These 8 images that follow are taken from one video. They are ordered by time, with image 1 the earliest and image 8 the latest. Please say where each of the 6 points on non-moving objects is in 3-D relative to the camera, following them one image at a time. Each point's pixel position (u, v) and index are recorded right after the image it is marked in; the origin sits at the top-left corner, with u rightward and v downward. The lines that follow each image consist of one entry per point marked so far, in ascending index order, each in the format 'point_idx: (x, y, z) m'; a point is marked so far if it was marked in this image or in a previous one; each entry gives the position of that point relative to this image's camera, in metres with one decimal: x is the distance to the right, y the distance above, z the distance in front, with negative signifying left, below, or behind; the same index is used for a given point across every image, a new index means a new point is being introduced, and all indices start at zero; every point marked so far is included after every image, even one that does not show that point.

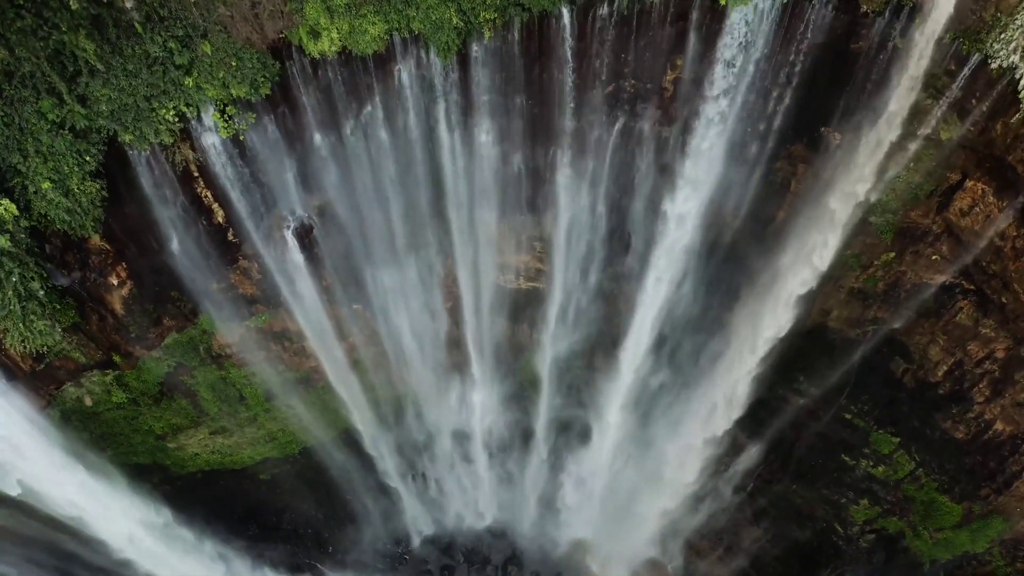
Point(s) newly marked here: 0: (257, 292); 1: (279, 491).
0: (-4.3, 0.0, +11.0) m
1: (-5.1, -4.4, +14.3) m
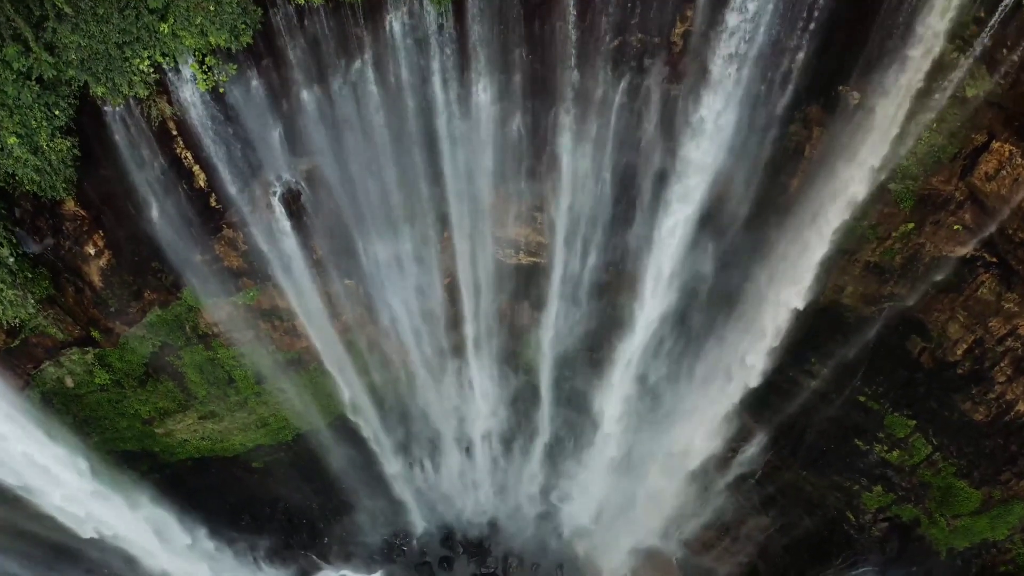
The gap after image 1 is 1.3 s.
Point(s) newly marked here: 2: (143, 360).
0: (-4.3, +0.4, +10.5) m
1: (-5.1, -4.0, +13.8) m
2: (-6.2, -1.2, +11.1) m
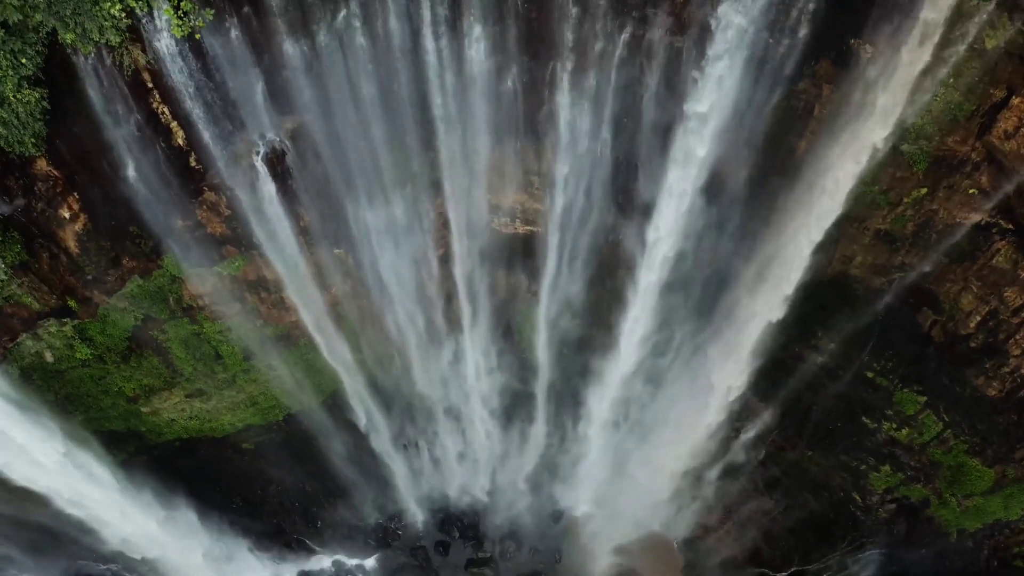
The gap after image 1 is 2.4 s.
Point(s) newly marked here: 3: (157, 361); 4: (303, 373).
0: (-4.4, +0.9, +10.1) m
1: (-5.1, -3.5, +13.4) m
2: (-6.2, -0.7, +10.7) m
3: (-6.1, -1.2, +11.2) m
4: (-3.9, -1.6, +12.4) m
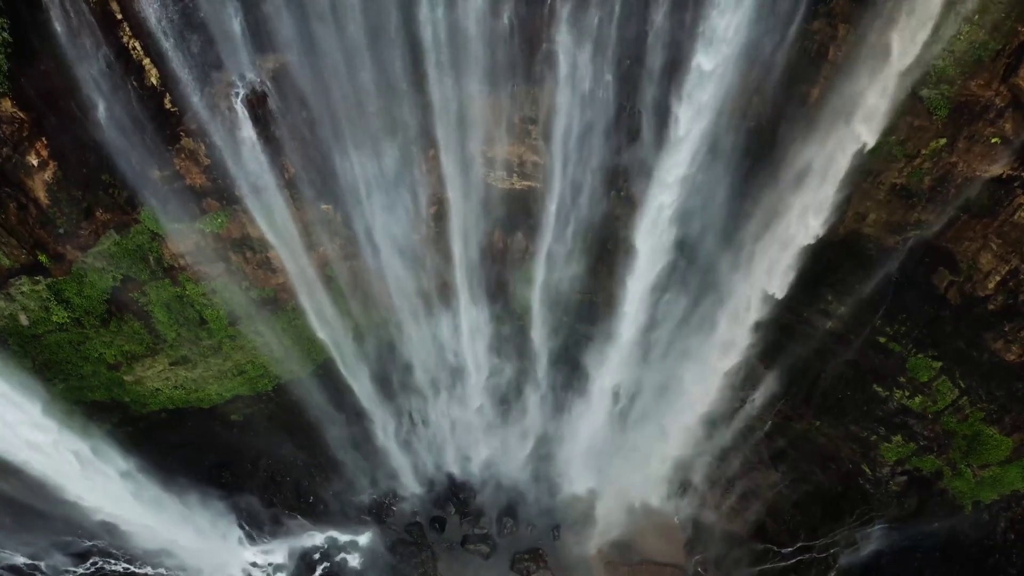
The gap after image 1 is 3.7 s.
0: (-4.4, +1.5, +9.6) m
1: (-5.2, -2.9, +13.0) m
2: (-6.3, -0.1, +10.2) m
3: (-6.1, -0.6, +10.7) m
4: (-4.0, -0.9, +11.9) m
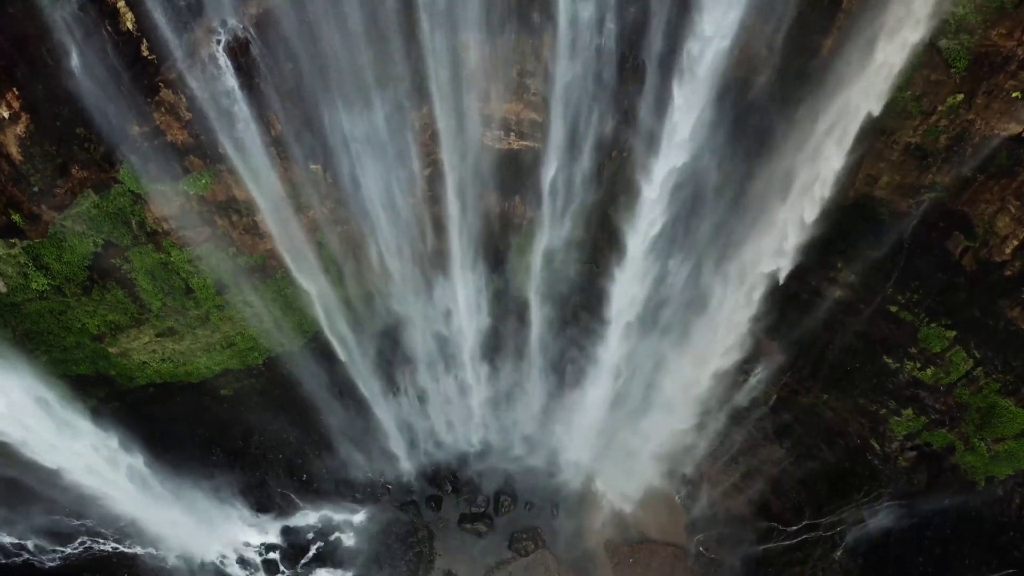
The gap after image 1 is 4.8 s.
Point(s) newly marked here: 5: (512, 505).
0: (-4.5, +2.0, +9.2) m
1: (-5.2, -2.3, +12.6) m
2: (-6.3, +0.4, +9.8) m
3: (-6.1, -0.1, +10.3) m
4: (-4.0, -0.4, +11.5) m
5: (0.0, -4.4, +13.2) m
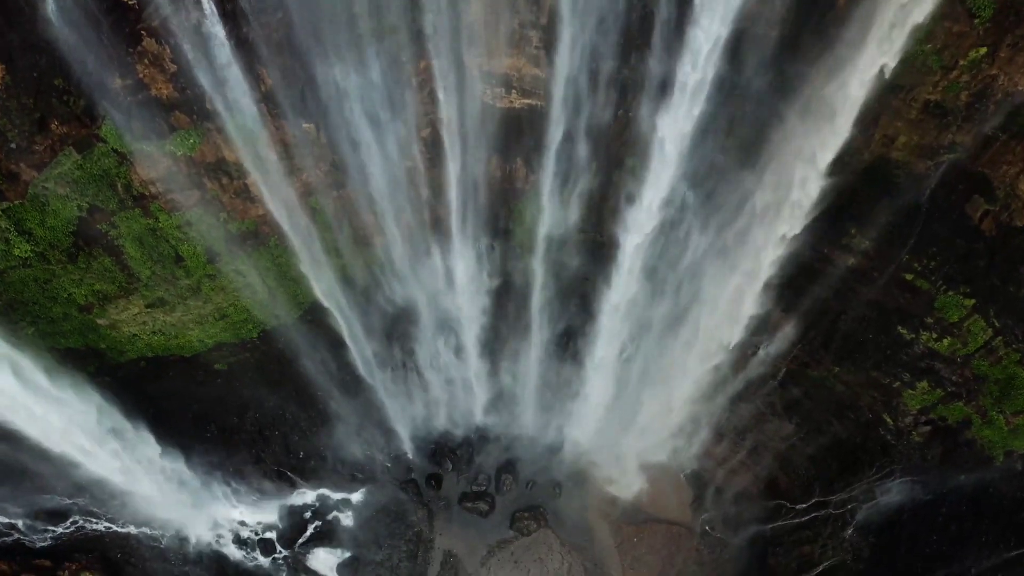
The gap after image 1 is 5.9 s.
0: (-4.5, +2.5, +8.8) m
1: (-5.2, -1.8, +12.3) m
2: (-6.3, +0.9, +9.4) m
3: (-6.1, +0.4, +10.0) m
4: (-4.0, +0.1, +11.1) m
5: (0.0, -3.8, +12.9) m
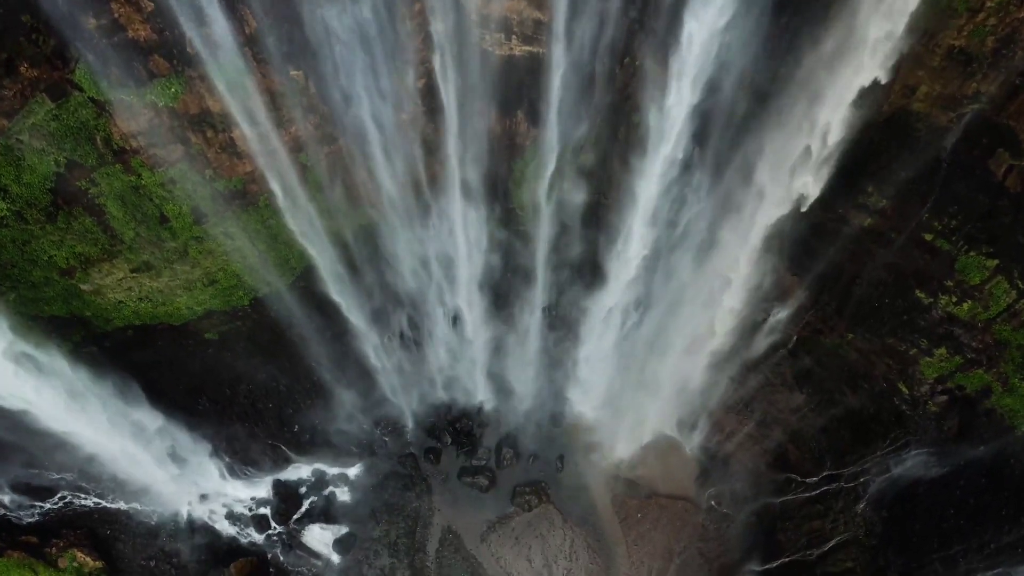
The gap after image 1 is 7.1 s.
0: (-4.5, +3.1, +8.3) m
1: (-5.1, -1.2, +11.9) m
2: (-6.3, +1.4, +8.9) m
3: (-6.1, +1.0, +9.5) m
4: (-4.0, +0.7, +10.7) m
5: (+0.1, -3.2, +12.5) m
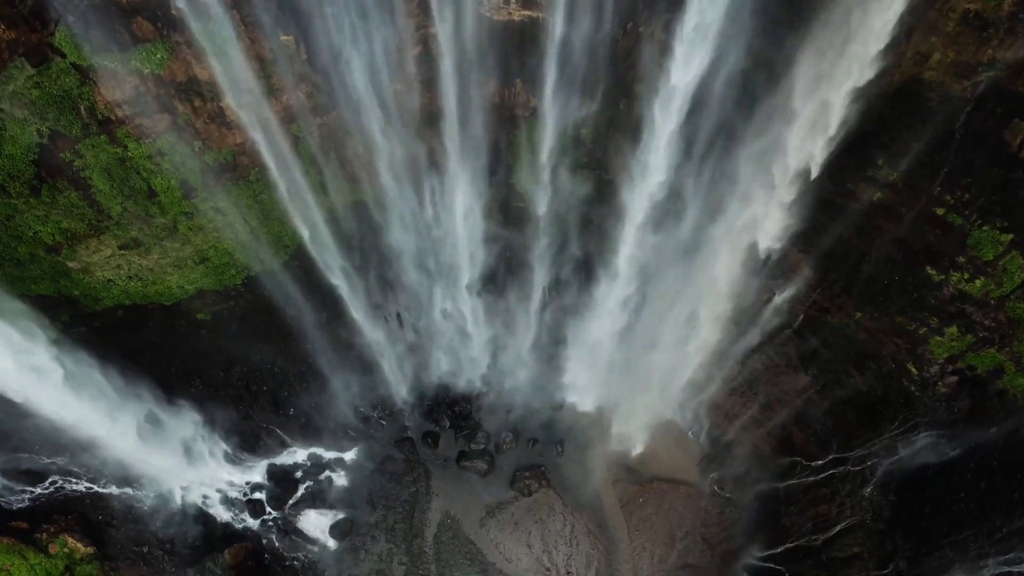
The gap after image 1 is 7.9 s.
0: (-4.5, +3.4, +8.0) m
1: (-5.1, -0.8, +11.6) m
2: (-6.3, +1.8, +8.6) m
3: (-6.1, +1.3, +9.2) m
4: (-4.0, +1.0, +10.4) m
5: (0.0, -2.8, +12.2) m
